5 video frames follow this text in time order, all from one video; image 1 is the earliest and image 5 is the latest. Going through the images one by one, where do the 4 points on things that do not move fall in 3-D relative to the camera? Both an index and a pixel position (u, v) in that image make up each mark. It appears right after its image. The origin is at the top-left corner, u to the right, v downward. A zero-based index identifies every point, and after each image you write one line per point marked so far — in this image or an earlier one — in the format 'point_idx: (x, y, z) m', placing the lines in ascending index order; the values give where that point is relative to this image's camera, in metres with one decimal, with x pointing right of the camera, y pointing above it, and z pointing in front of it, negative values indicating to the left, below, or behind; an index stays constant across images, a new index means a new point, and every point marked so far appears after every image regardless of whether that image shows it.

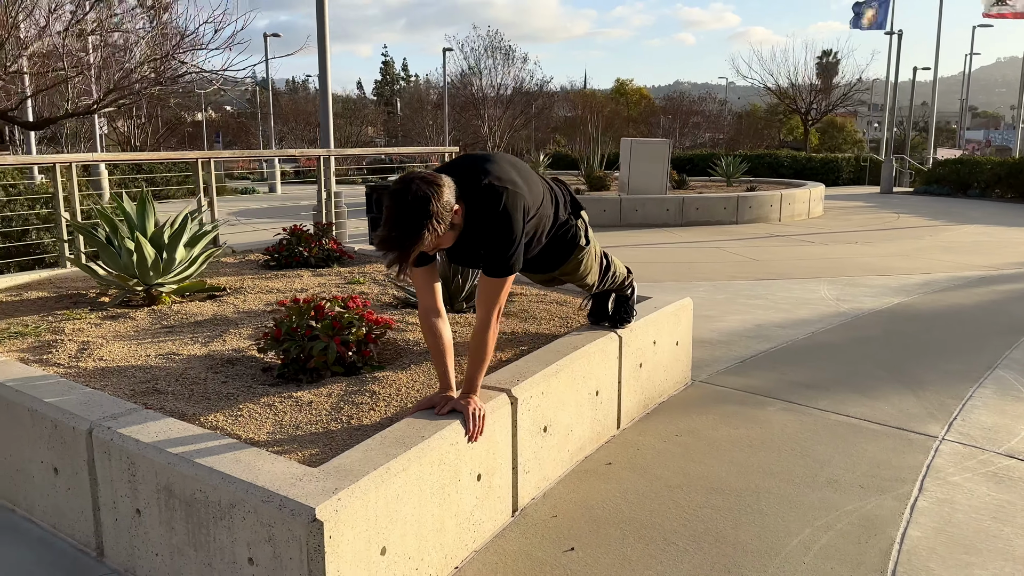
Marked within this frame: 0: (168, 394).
0: (-1.2, -0.4, +2.9) m
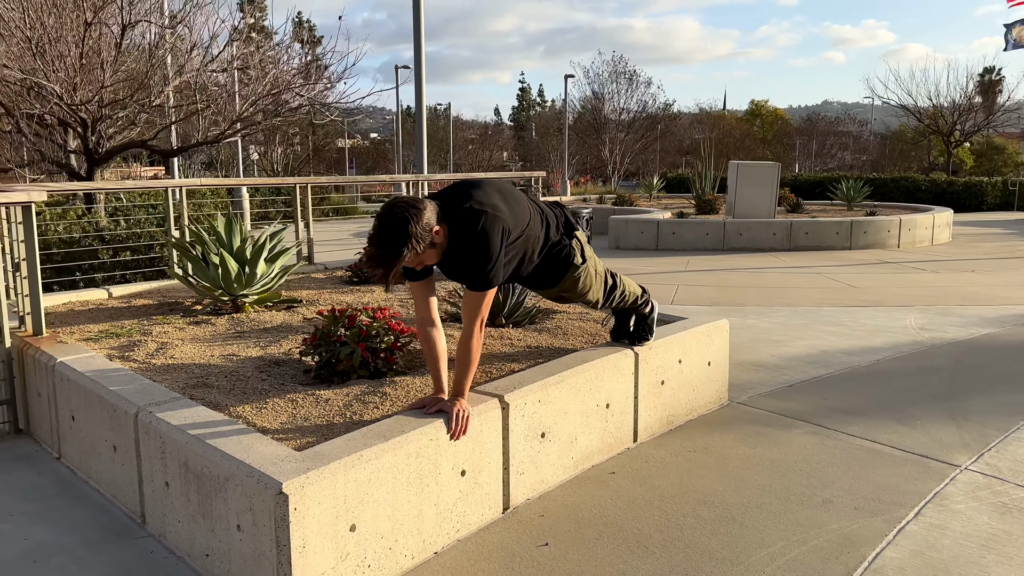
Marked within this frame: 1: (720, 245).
0: (-1.2, -0.4, +3.3) m
1: (+3.3, +0.7, +13.2) m
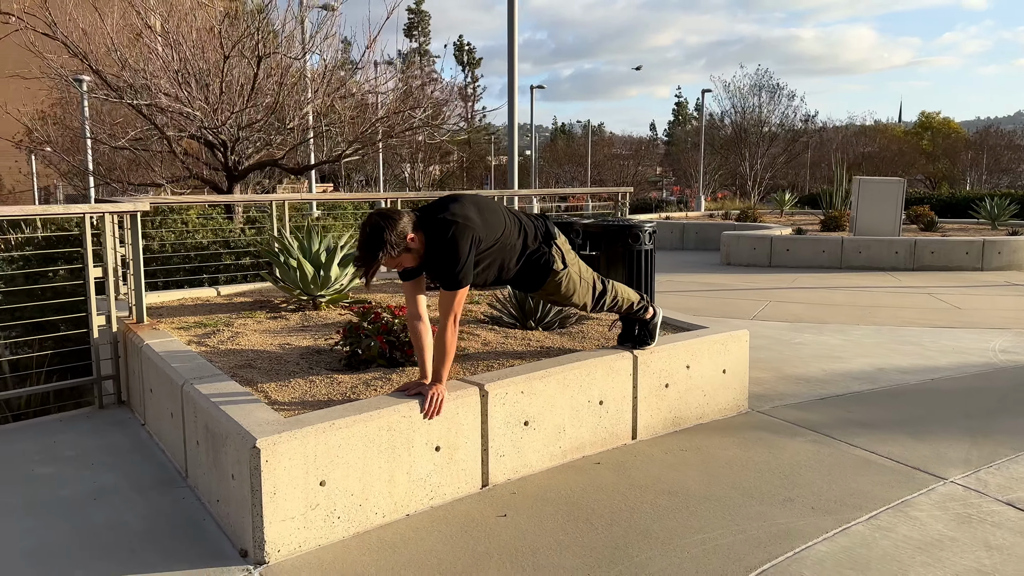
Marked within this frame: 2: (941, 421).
0: (-1.2, -0.4, +3.9) m
1: (+5.0, +0.4, +12.9) m
2: (+2.3, -0.7, +4.4) m
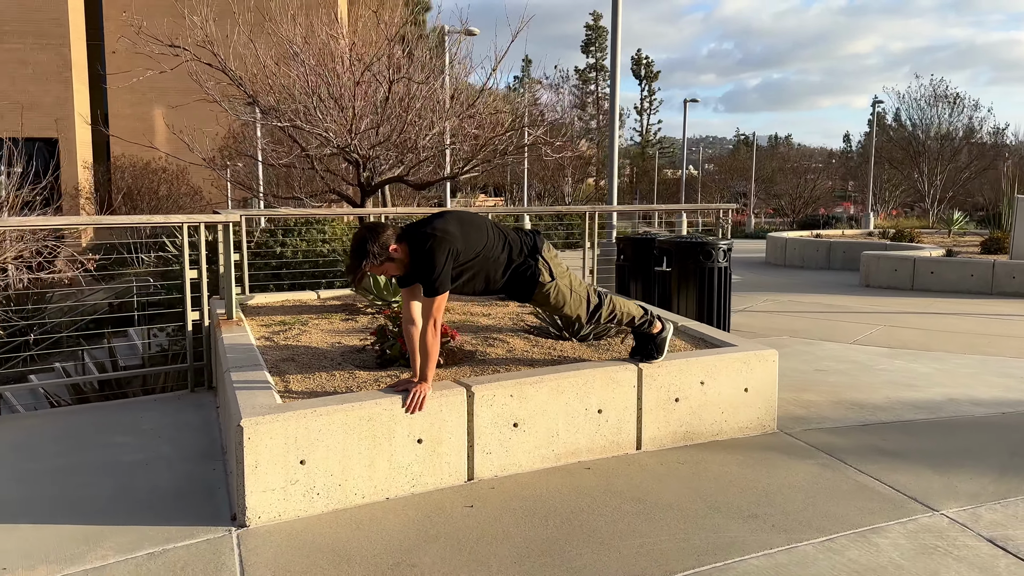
0: (-1.1, -0.4, +4.4) m
1: (+6.8, 0.0, +11.9) m
2: (+2.3, -0.8, +4.2) m
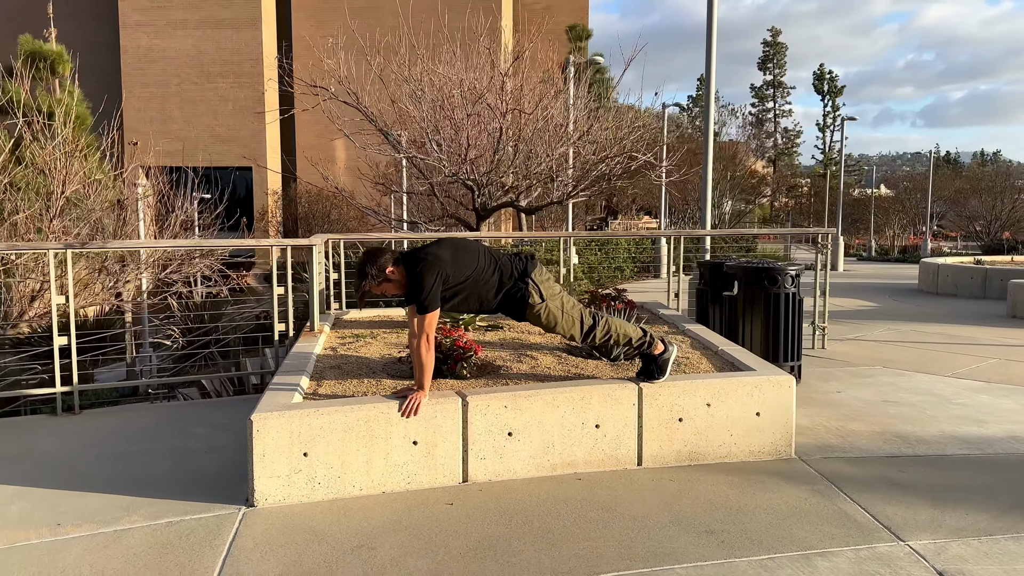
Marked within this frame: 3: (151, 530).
0: (-1.0, -0.5, +4.9) m
1: (+8.3, -0.4, +10.7) m
2: (+2.3, -1.0, +4.0) m
3: (-1.5, -1.0, +3.5) m
